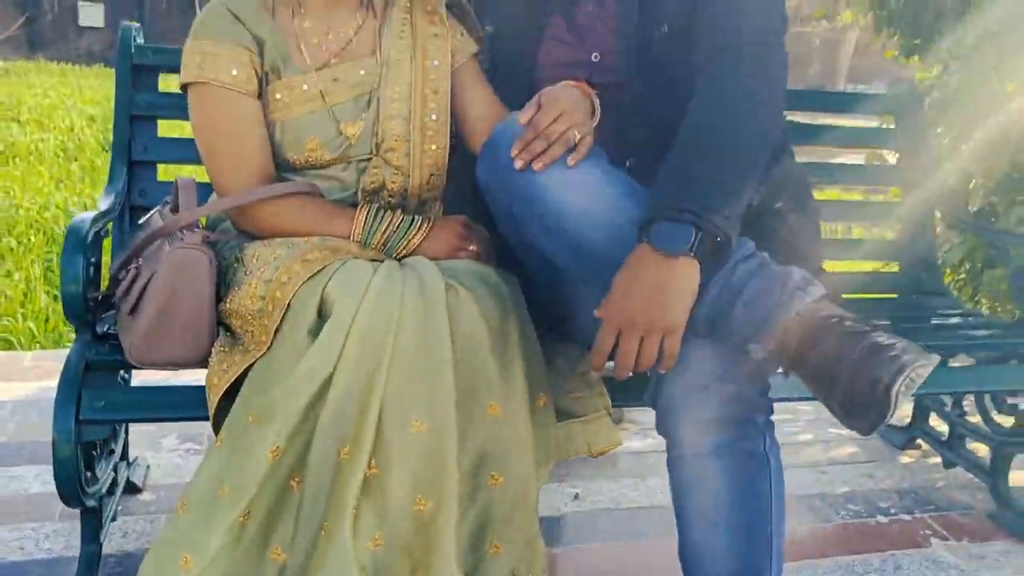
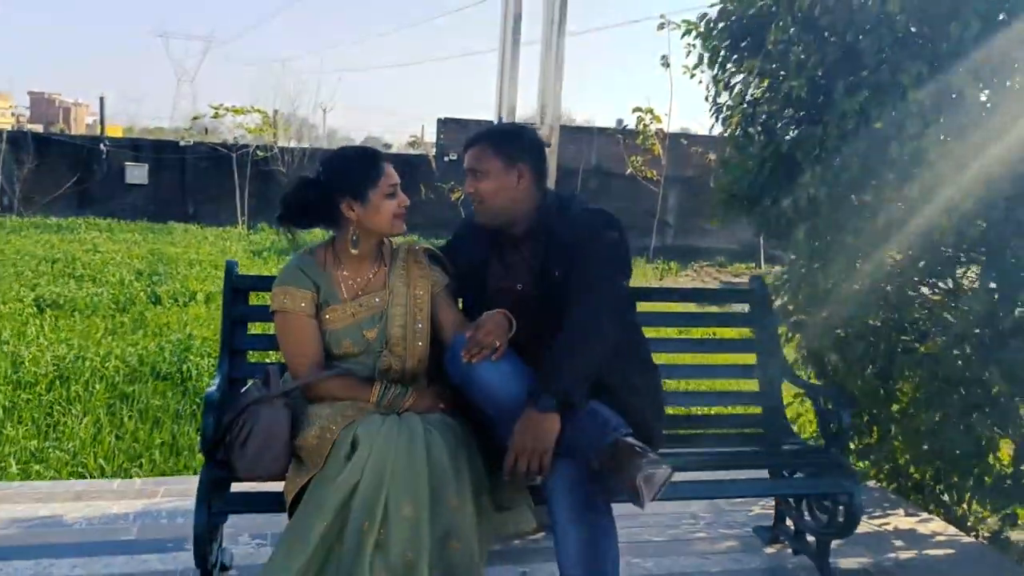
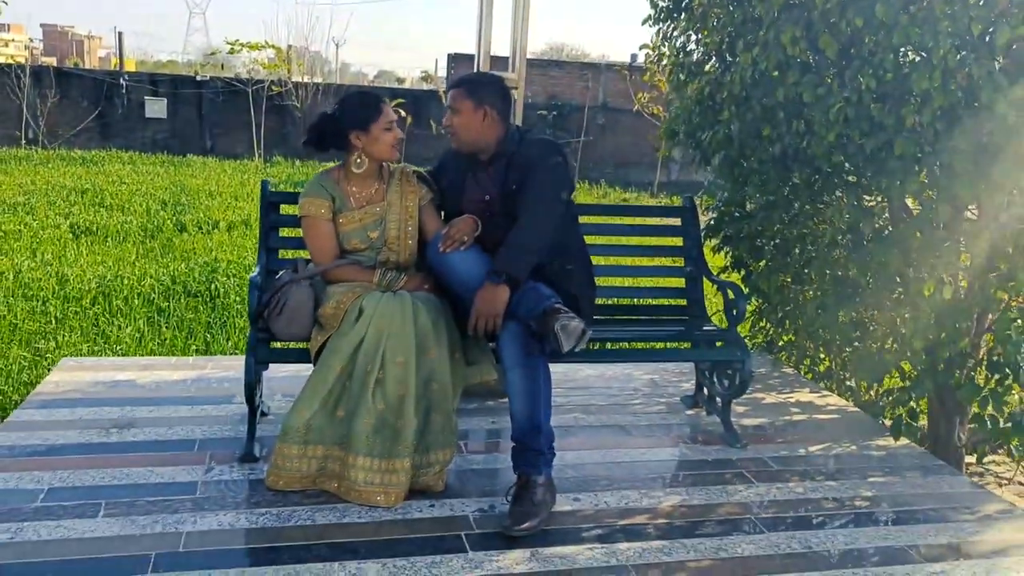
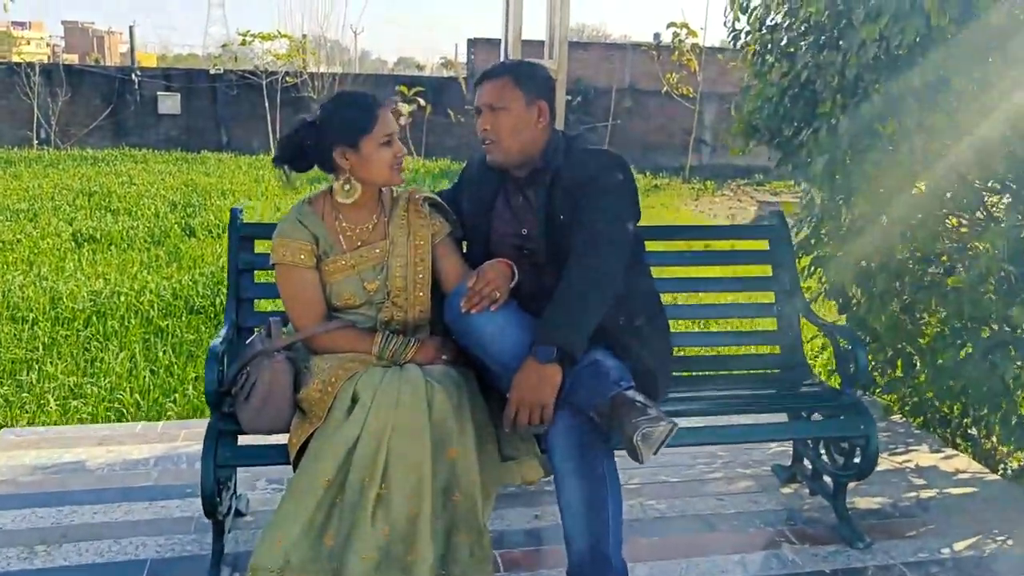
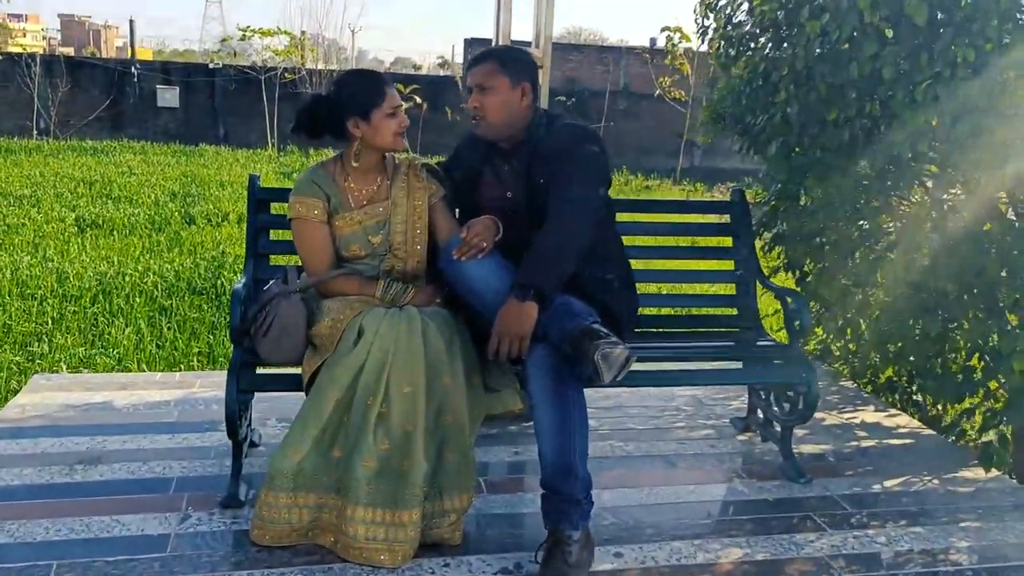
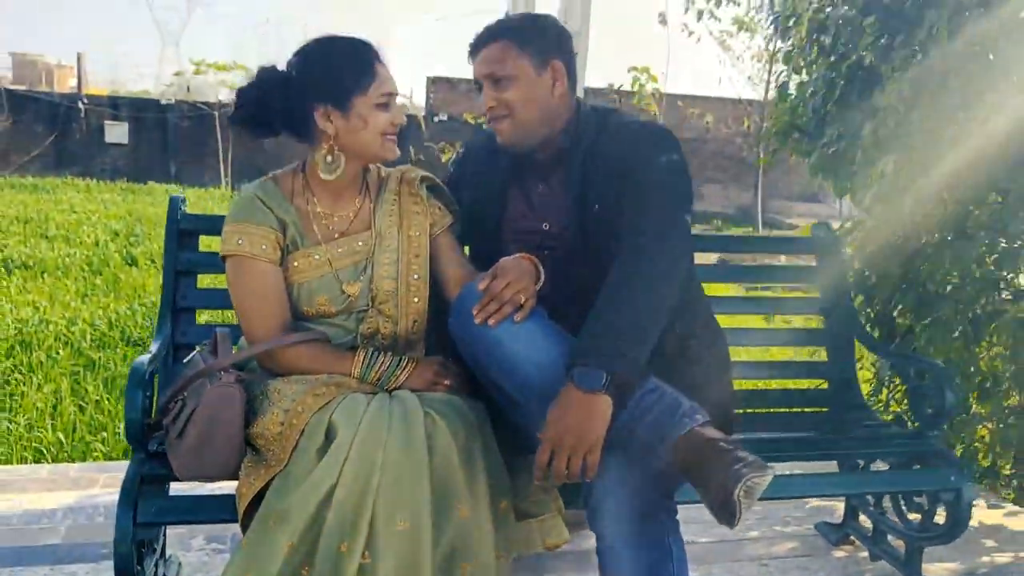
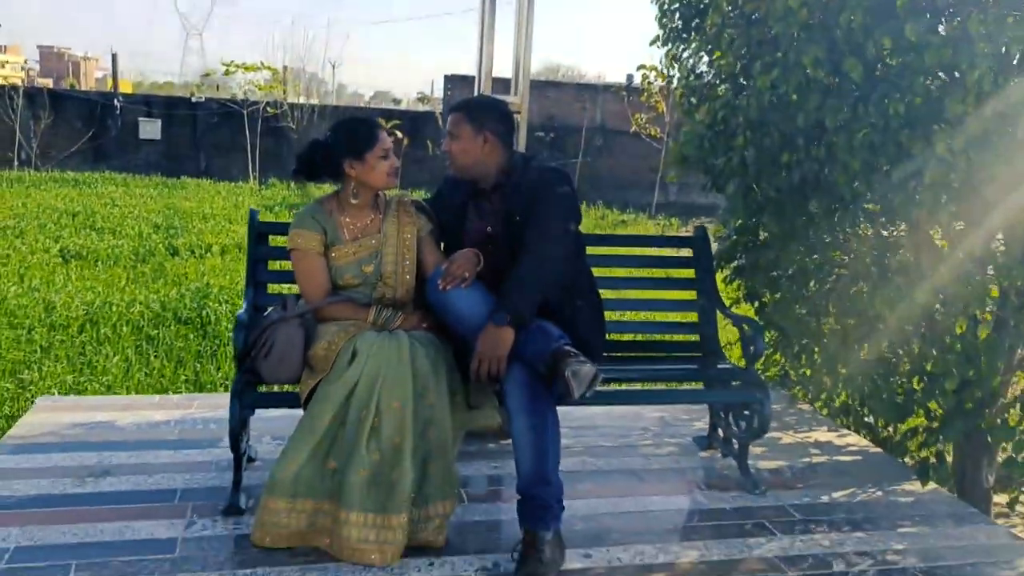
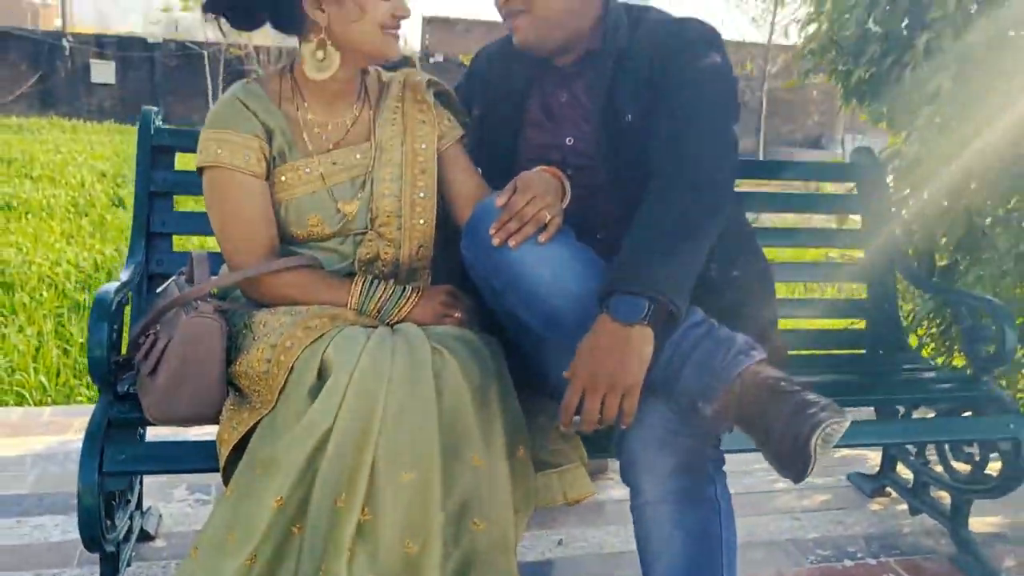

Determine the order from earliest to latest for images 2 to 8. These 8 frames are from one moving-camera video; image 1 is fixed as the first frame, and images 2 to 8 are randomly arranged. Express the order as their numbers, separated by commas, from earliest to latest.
8, 6, 2, 7, 3, 5, 4
